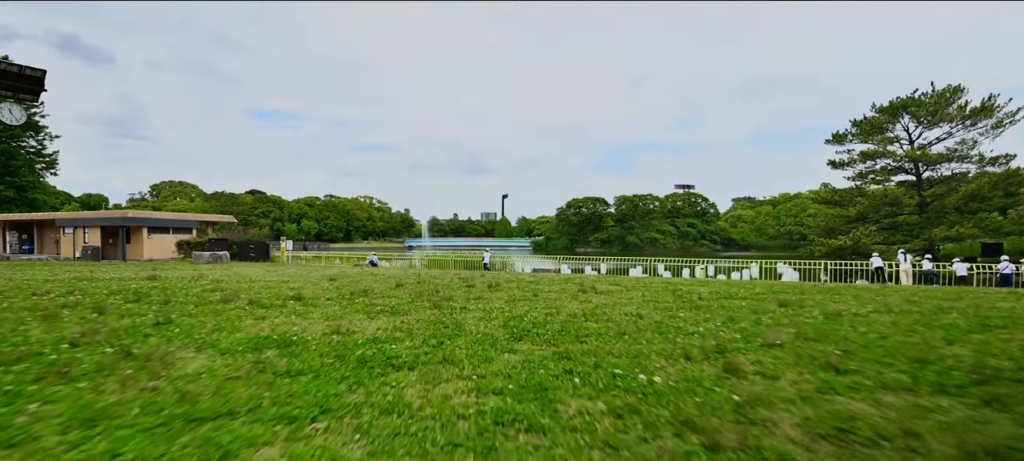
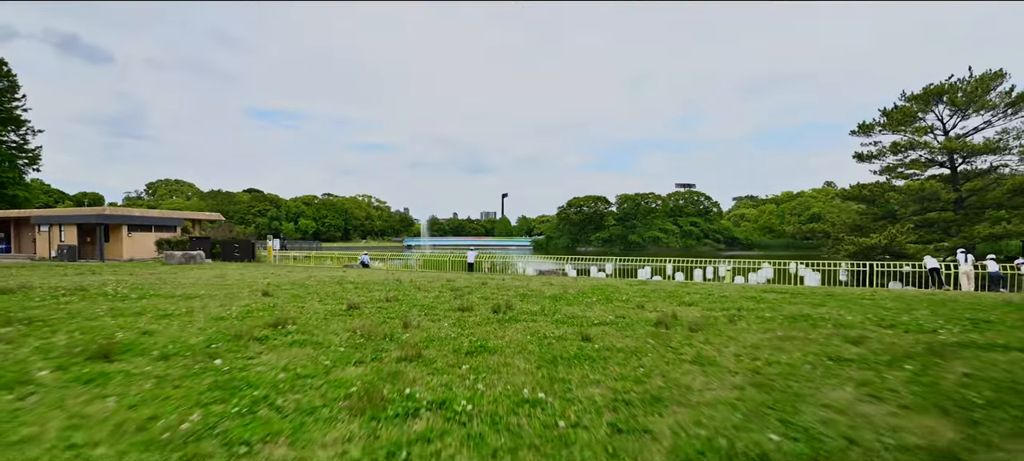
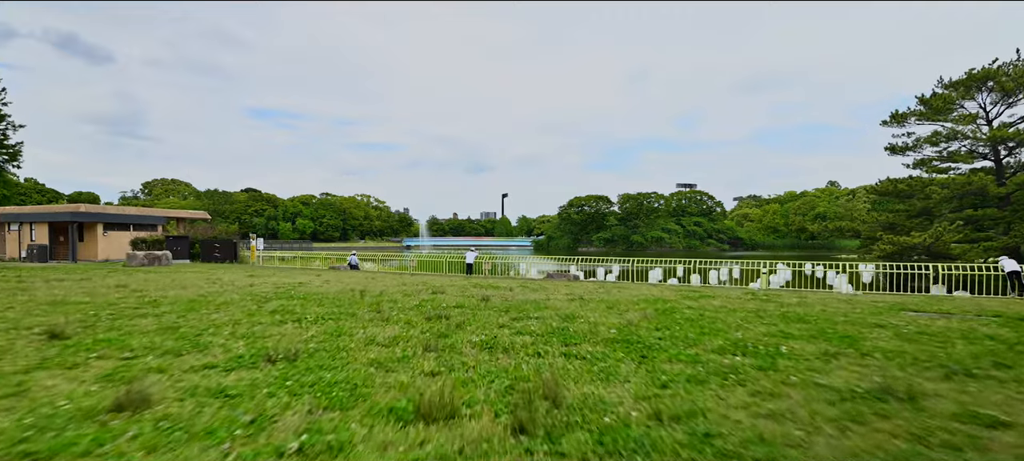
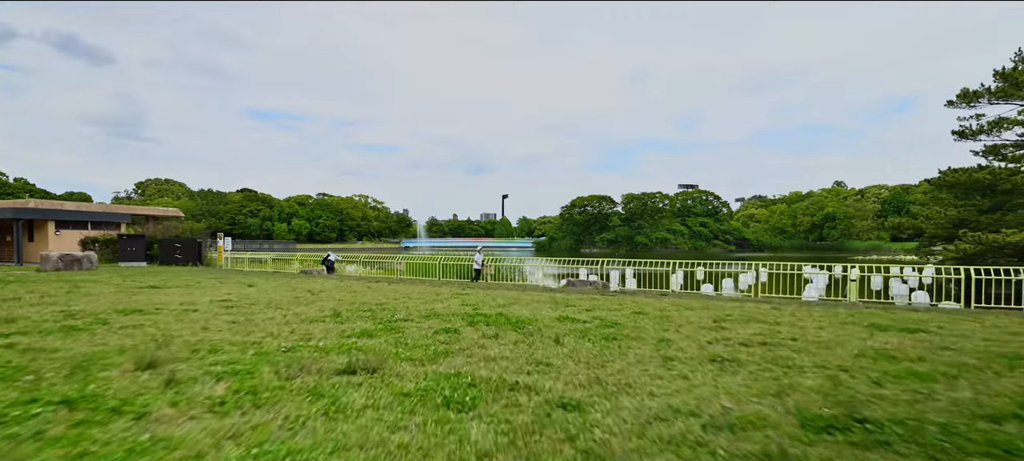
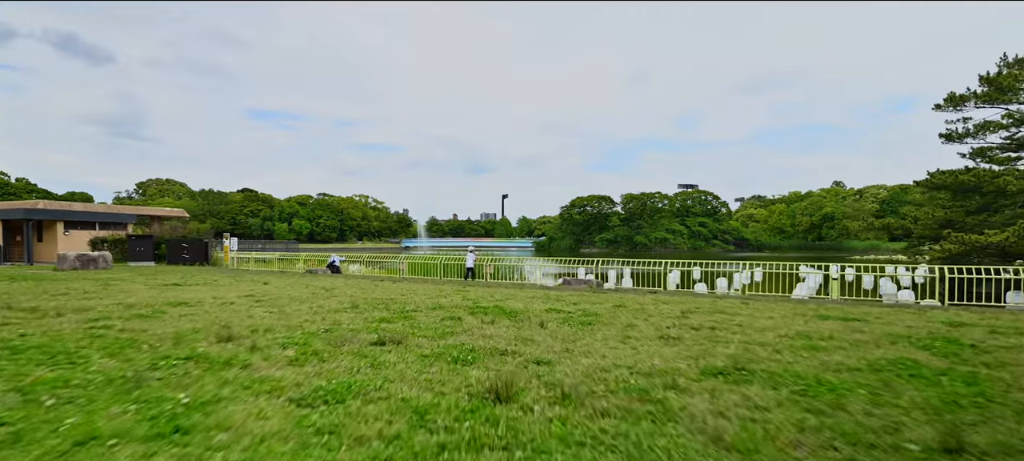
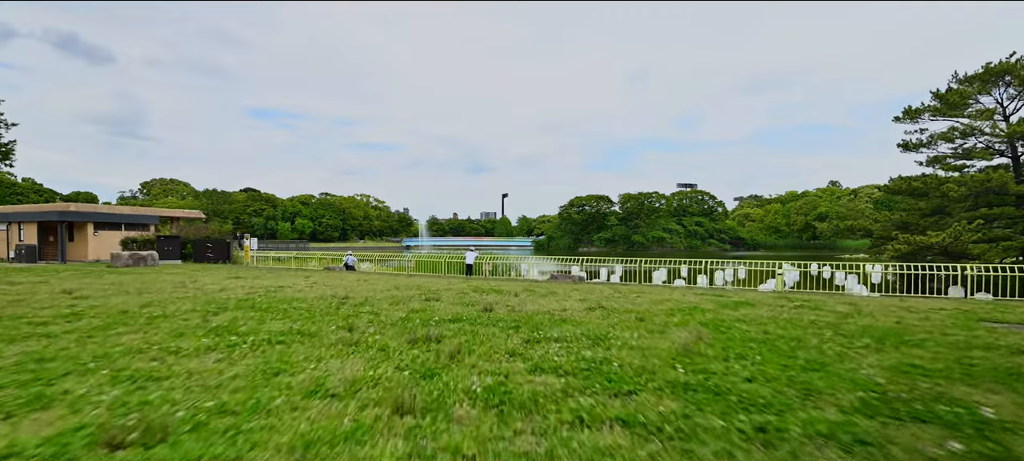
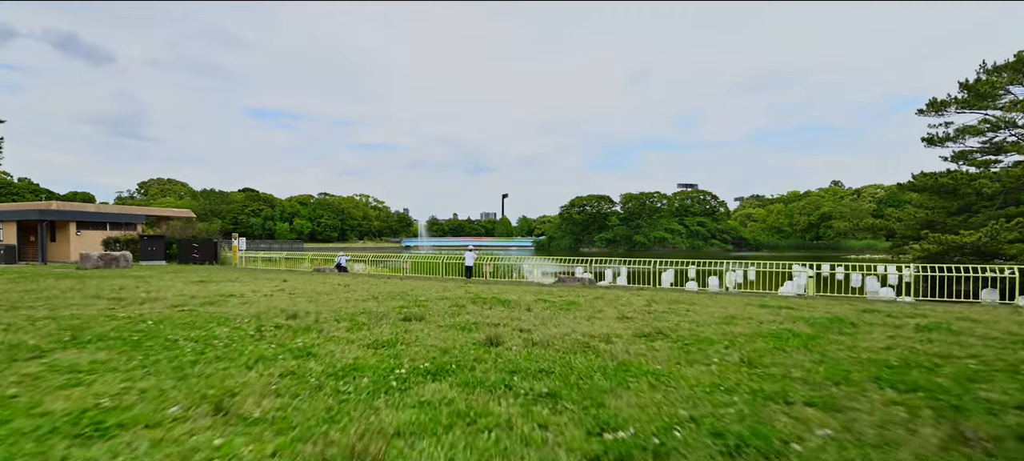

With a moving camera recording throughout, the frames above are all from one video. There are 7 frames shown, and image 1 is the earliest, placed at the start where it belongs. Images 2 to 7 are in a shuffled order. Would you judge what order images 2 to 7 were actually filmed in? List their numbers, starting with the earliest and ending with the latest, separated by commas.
2, 3, 6, 7, 5, 4
